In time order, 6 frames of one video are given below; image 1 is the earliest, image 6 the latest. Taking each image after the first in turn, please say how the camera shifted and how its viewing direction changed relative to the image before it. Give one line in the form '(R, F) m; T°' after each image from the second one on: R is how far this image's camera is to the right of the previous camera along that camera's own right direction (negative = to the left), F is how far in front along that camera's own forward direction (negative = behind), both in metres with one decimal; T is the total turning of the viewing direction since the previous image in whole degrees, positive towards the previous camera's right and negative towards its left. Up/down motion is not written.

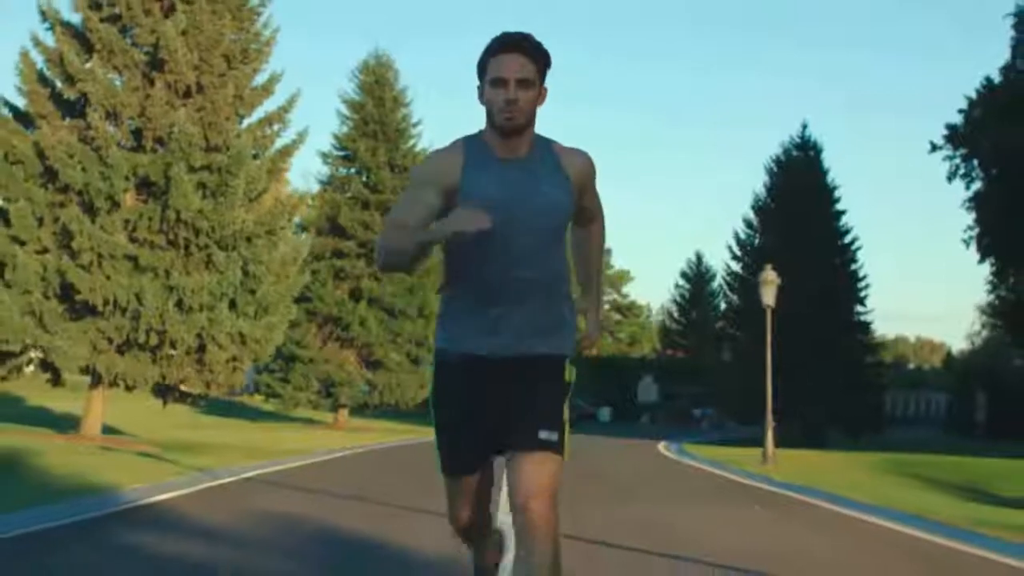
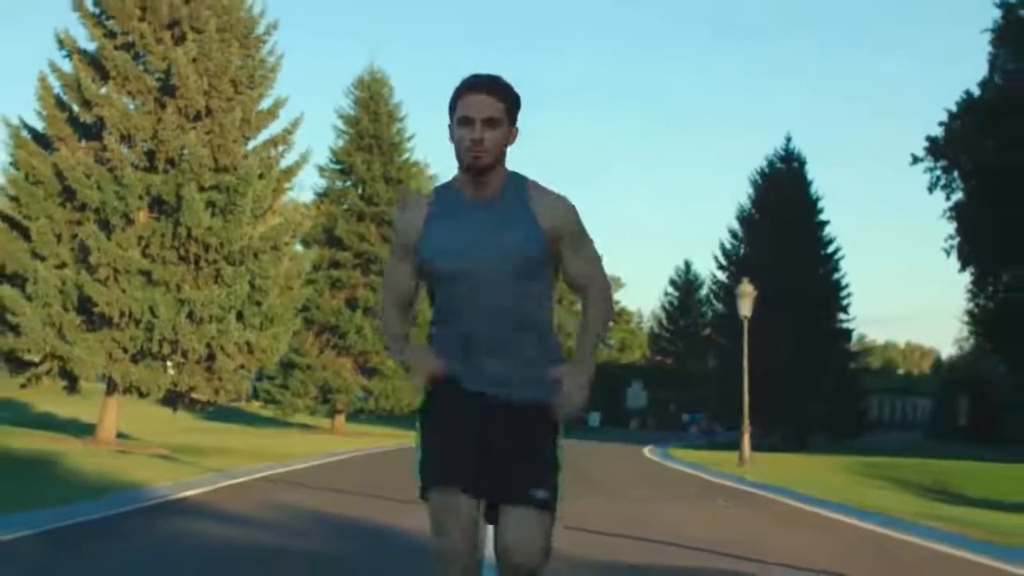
(0.0, -1.7) m; 0°
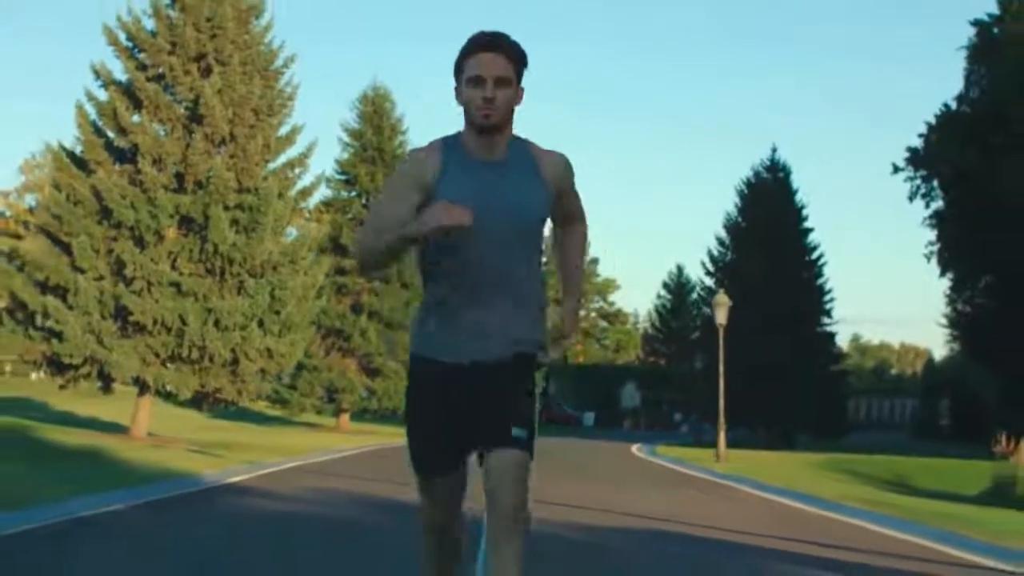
(0.0, -2.9) m; 0°
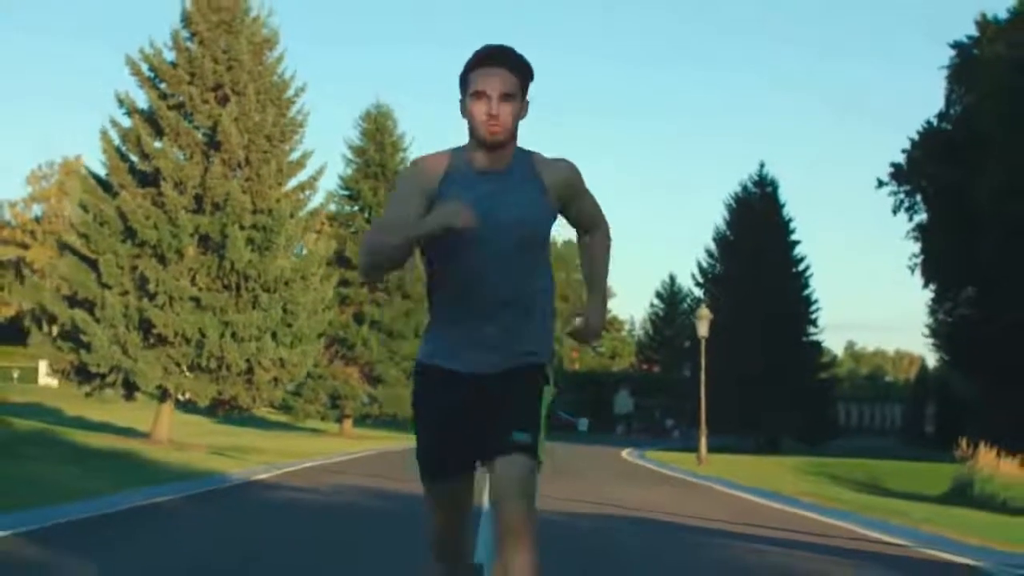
(0.0, -2.4) m; 0°
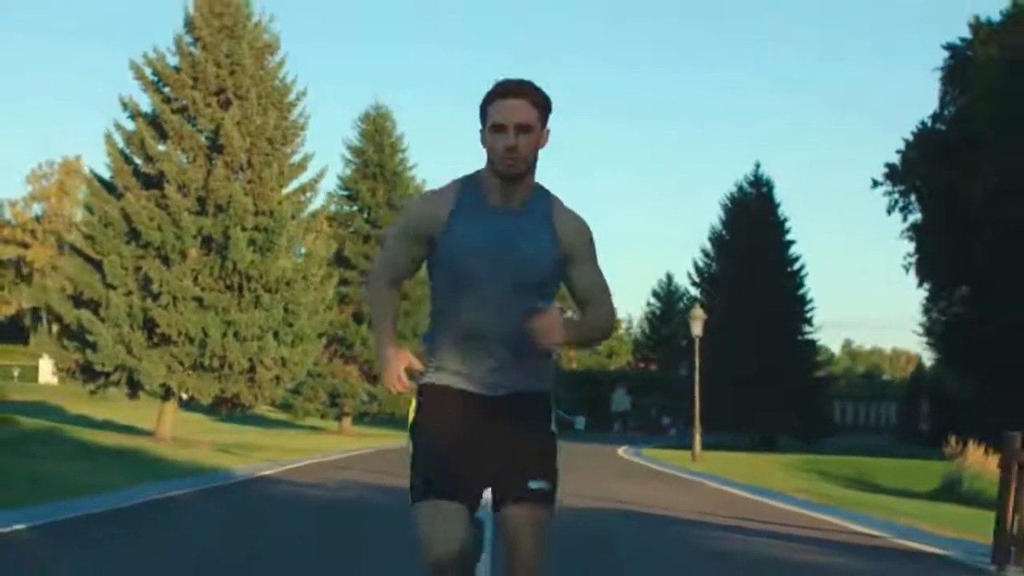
(0.0, -0.6) m; 0°
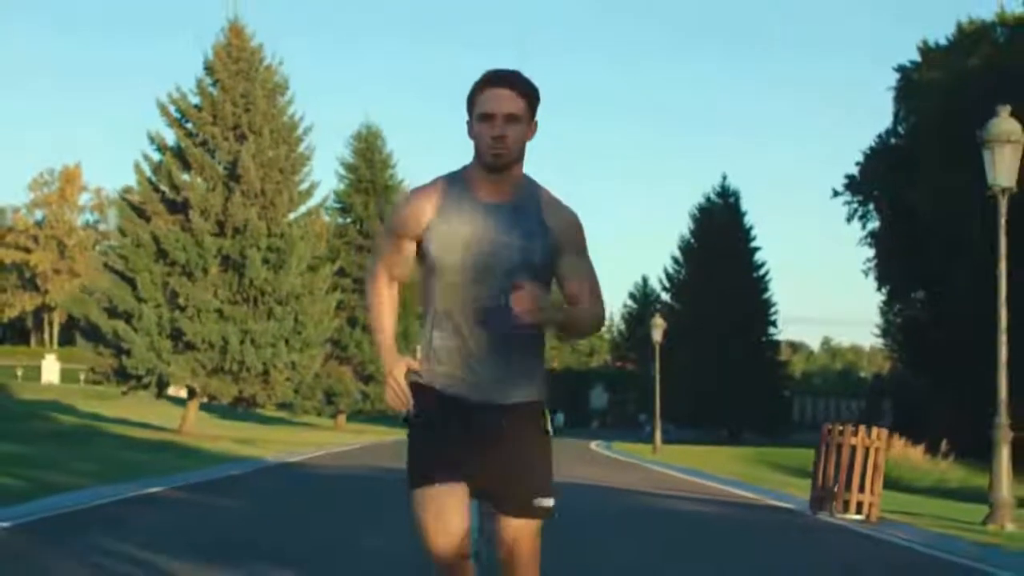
(0.0, -4.9) m; +1°
